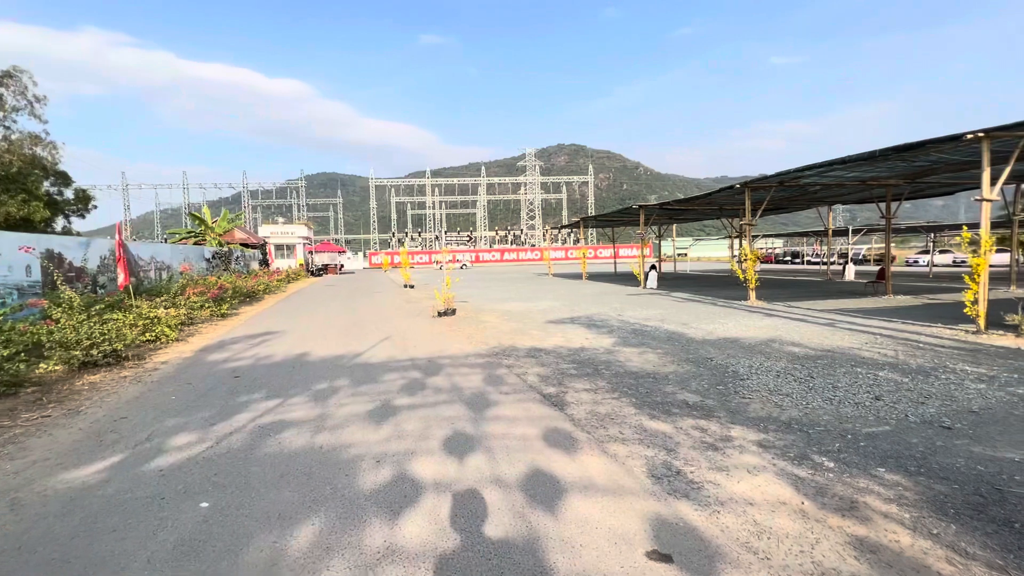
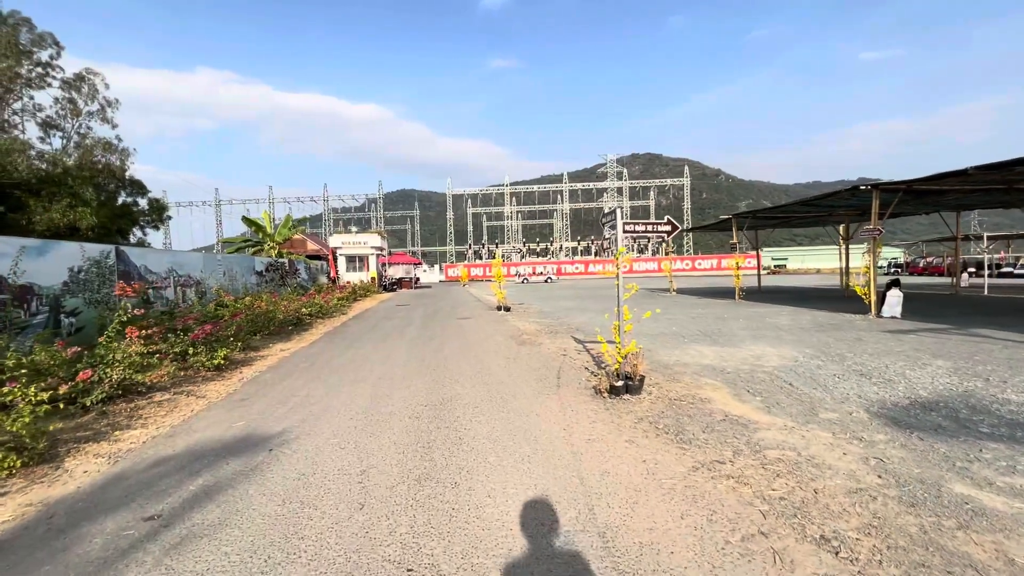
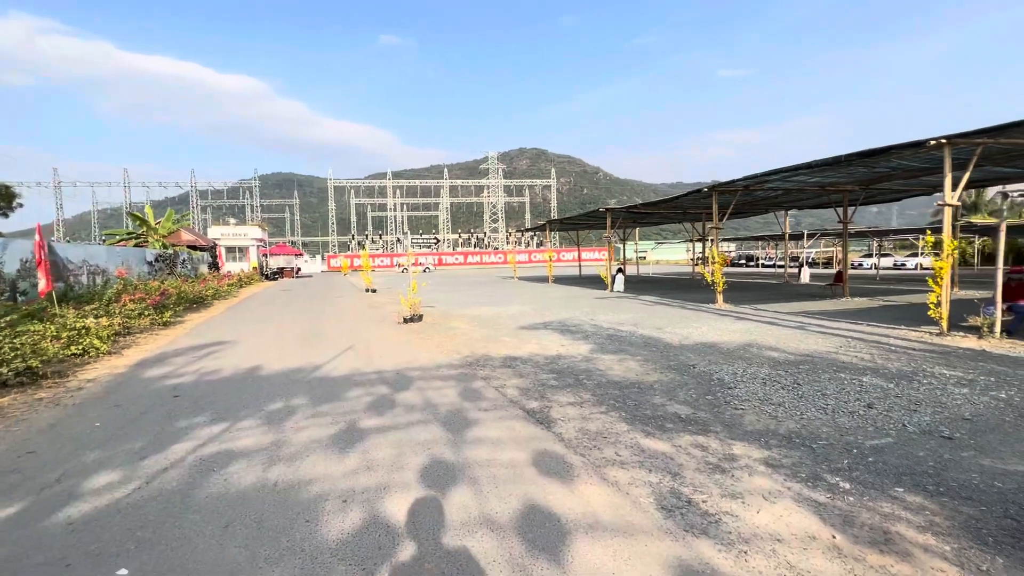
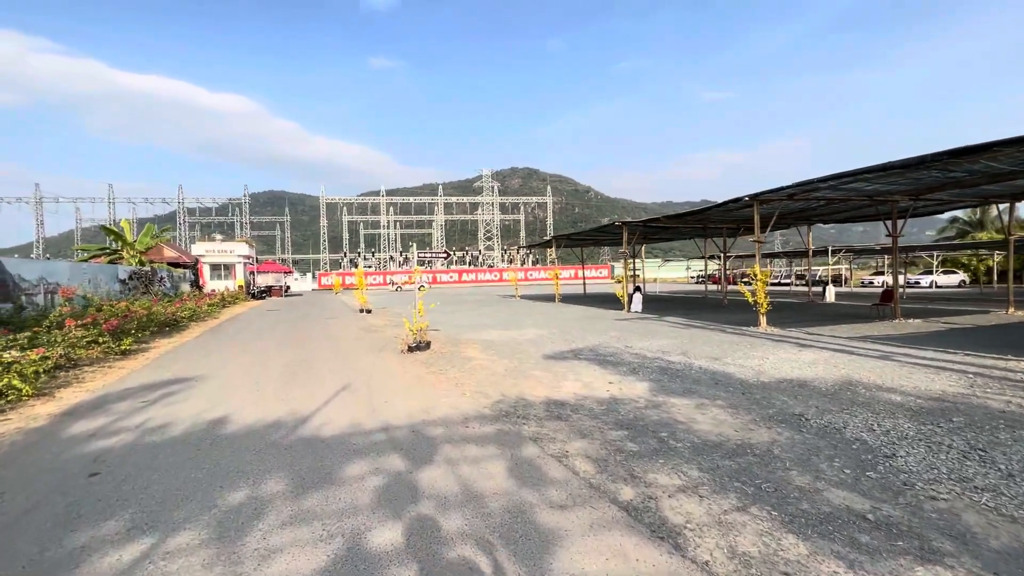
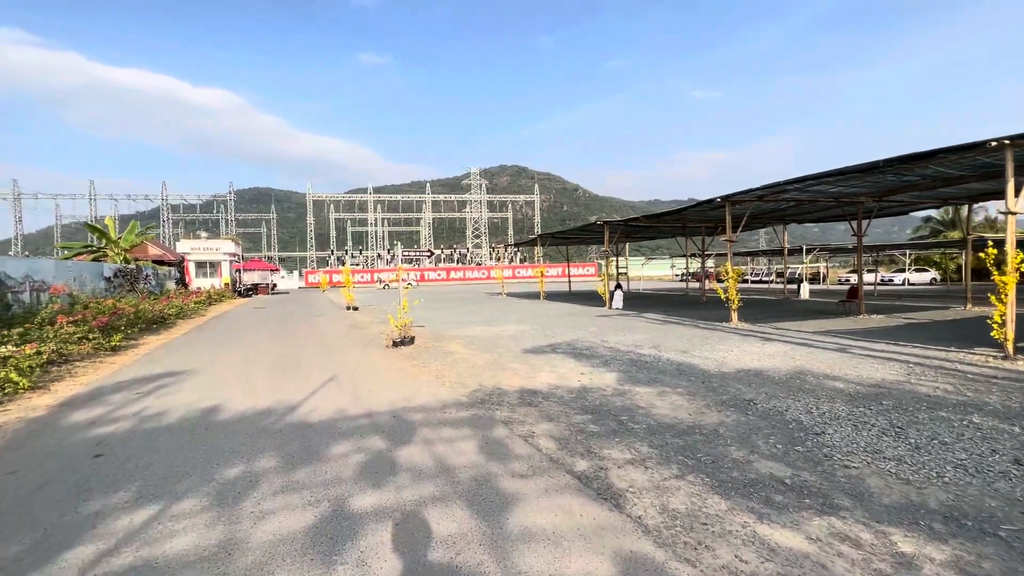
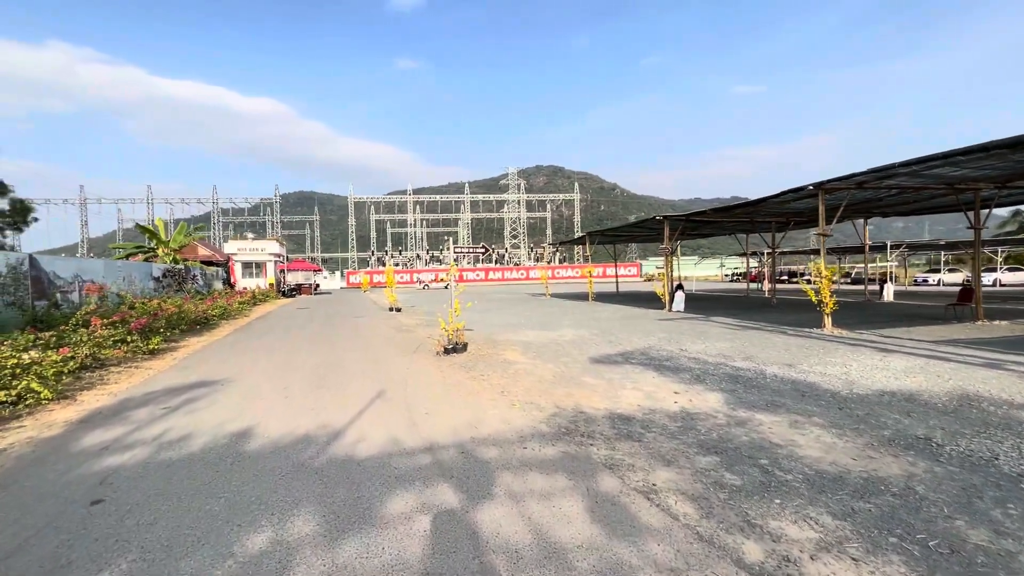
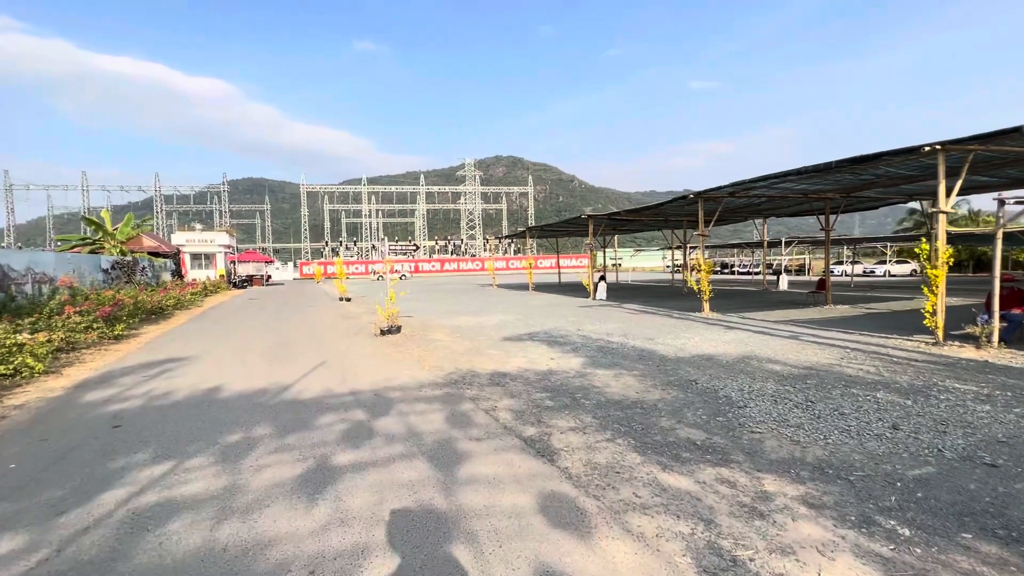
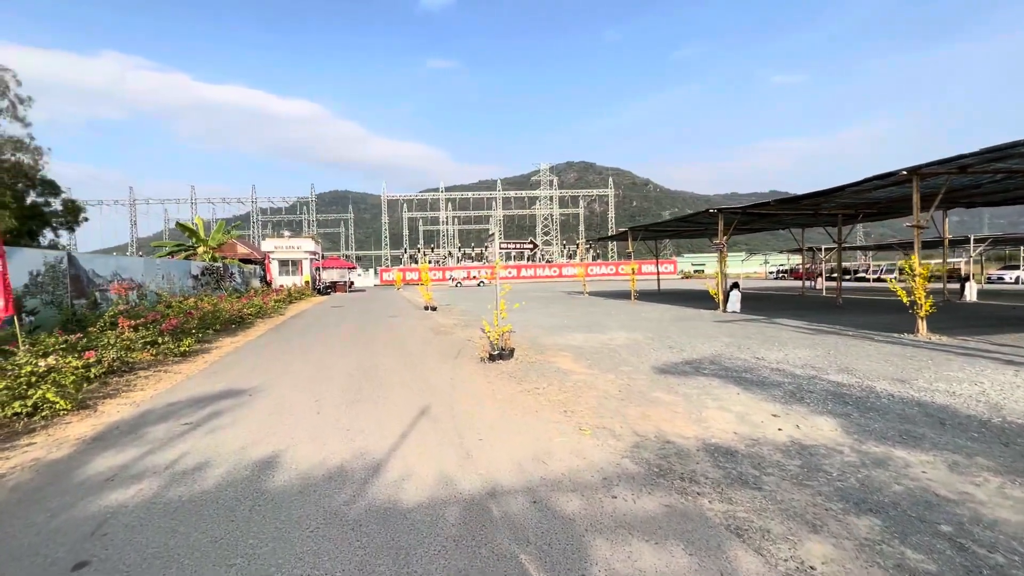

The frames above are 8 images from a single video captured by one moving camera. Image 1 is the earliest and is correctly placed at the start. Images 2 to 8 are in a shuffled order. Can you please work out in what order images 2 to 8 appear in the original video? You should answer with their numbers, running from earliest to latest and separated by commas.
3, 7, 5, 4, 6, 8, 2
